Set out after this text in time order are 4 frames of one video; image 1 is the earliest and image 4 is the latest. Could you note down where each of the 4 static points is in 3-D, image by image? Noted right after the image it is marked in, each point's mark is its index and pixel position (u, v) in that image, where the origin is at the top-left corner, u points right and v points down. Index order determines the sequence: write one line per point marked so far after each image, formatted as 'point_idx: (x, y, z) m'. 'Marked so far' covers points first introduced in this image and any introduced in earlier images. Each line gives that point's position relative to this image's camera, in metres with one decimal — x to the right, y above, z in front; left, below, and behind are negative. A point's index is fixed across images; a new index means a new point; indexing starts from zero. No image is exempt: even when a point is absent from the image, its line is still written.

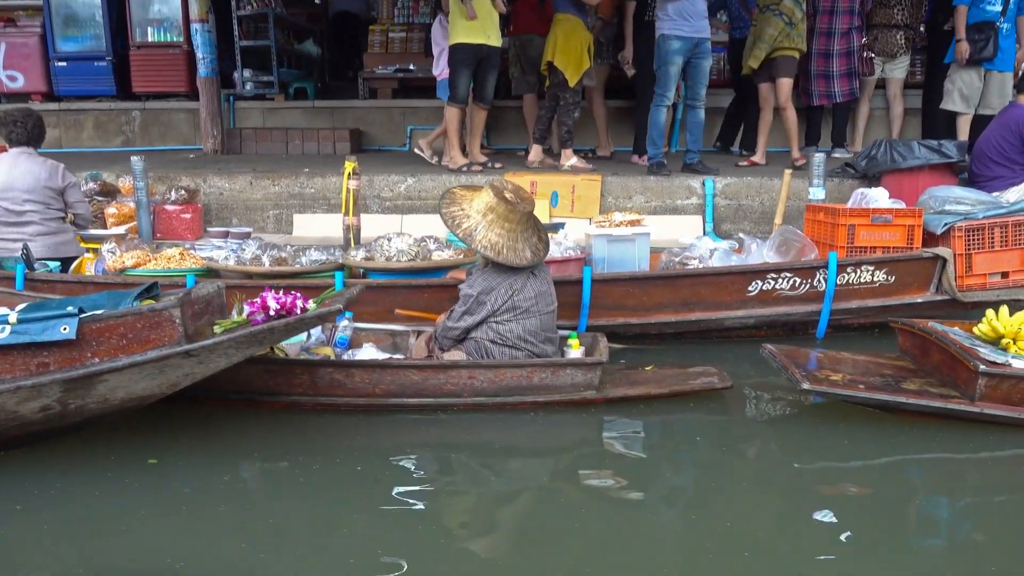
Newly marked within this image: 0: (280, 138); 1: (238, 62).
0: (-2.9, +1.9, +10.0) m
1: (-3.7, +3.0, +10.8) m
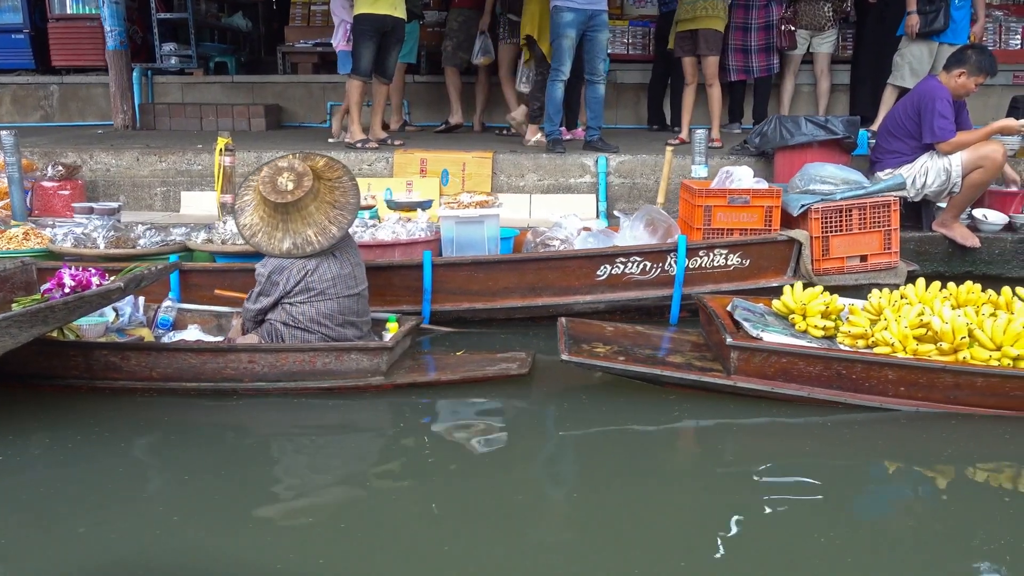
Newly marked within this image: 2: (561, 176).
0: (-3.9, +2.1, +9.8) m
1: (-4.7, +3.3, +10.6) m
2: (+0.4, +1.0, +7.3) m
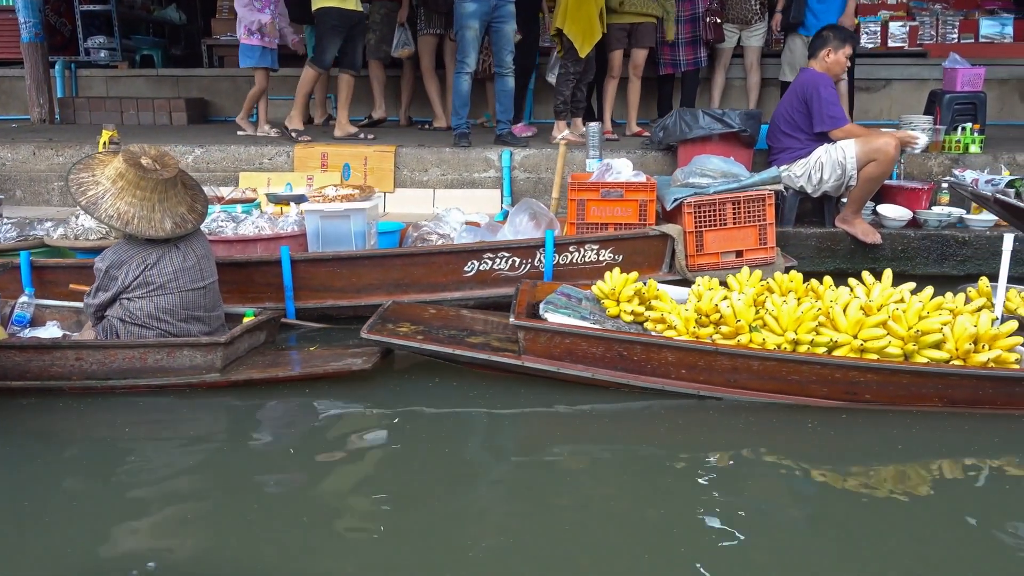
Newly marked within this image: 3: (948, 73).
0: (-4.7, +2.1, +9.6) m
1: (-5.5, +3.3, +10.4) m
2: (-0.4, +1.0, +7.1) m
3: (+4.0, +2.0, +7.4) m
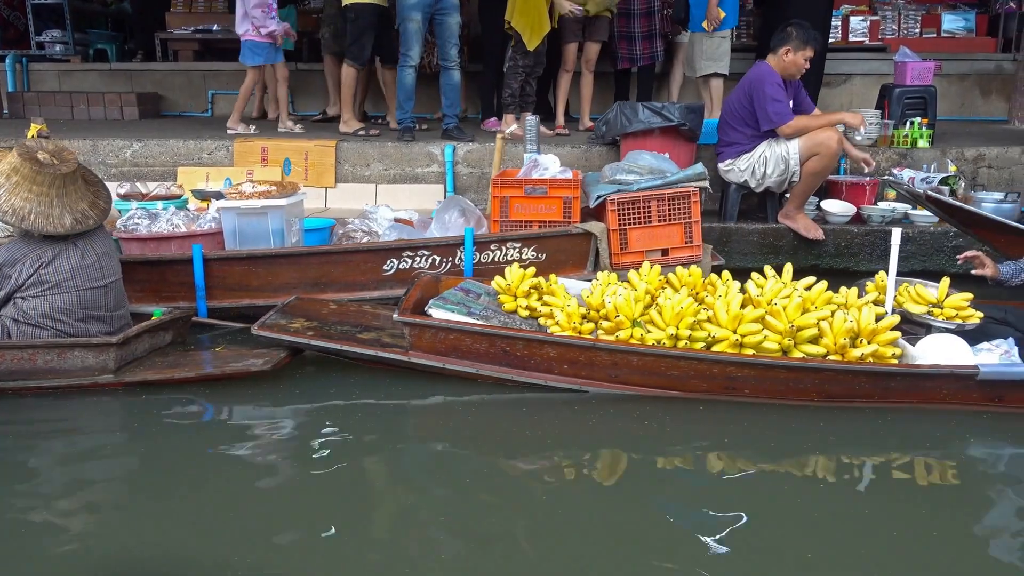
0: (-5.2, +2.2, +9.5) m
1: (-6.1, +3.4, +10.2) m
2: (-0.9, +1.1, +7.0) m
3: (+3.5, +2.0, +7.3) m
